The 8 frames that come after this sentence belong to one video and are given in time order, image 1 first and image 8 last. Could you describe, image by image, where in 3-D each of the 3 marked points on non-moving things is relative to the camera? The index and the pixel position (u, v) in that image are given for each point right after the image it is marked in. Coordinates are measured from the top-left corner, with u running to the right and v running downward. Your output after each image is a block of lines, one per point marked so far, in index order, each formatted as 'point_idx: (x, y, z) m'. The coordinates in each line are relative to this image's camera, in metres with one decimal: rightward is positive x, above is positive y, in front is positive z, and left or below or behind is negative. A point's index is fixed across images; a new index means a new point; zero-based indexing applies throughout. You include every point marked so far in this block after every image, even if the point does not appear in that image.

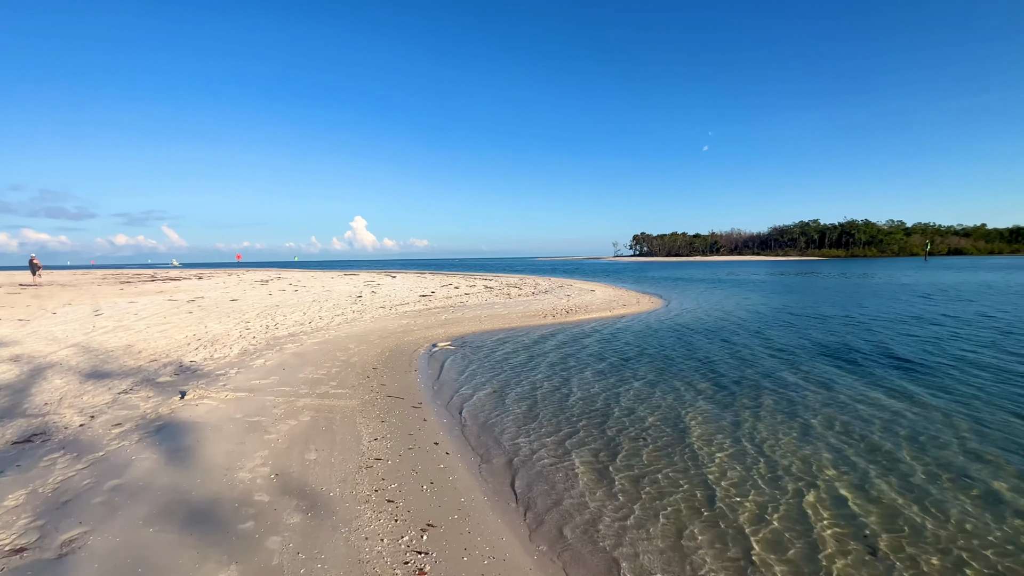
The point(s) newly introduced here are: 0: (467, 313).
0: (-1.7, -1.0, +18.4) m
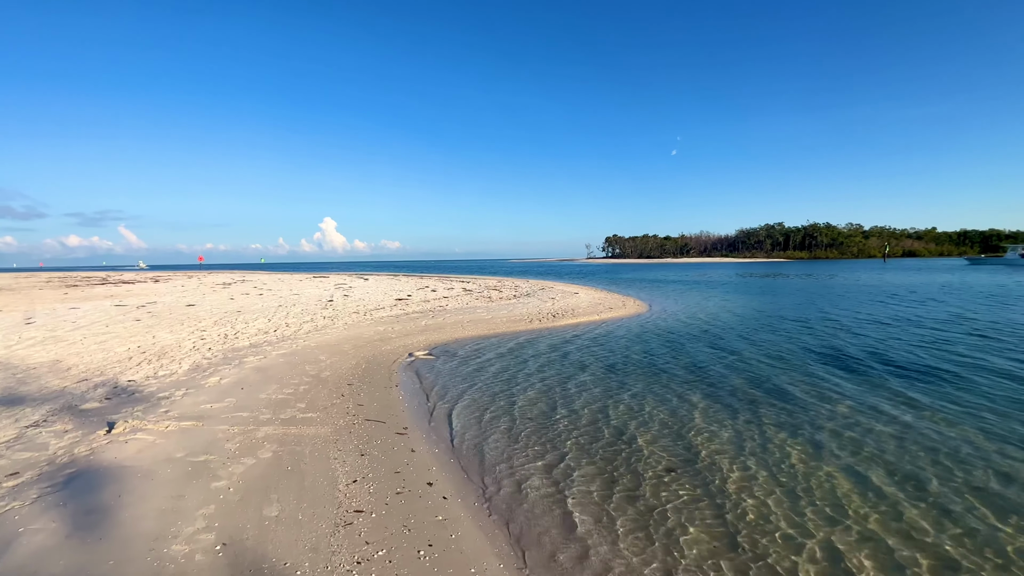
0: (-2.3, -1.1, +17.2) m
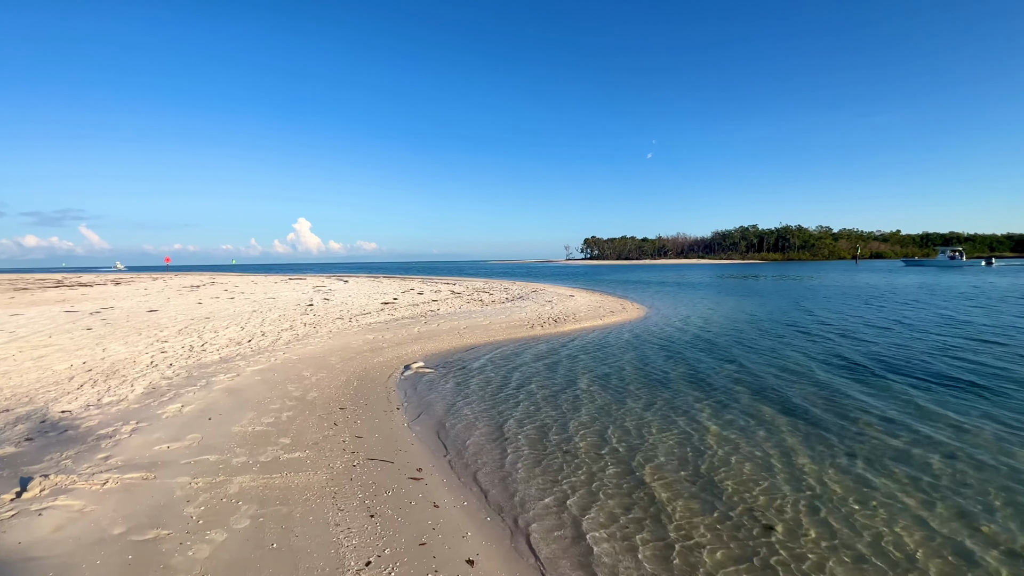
0: (-2.3, -1.2, +15.8) m
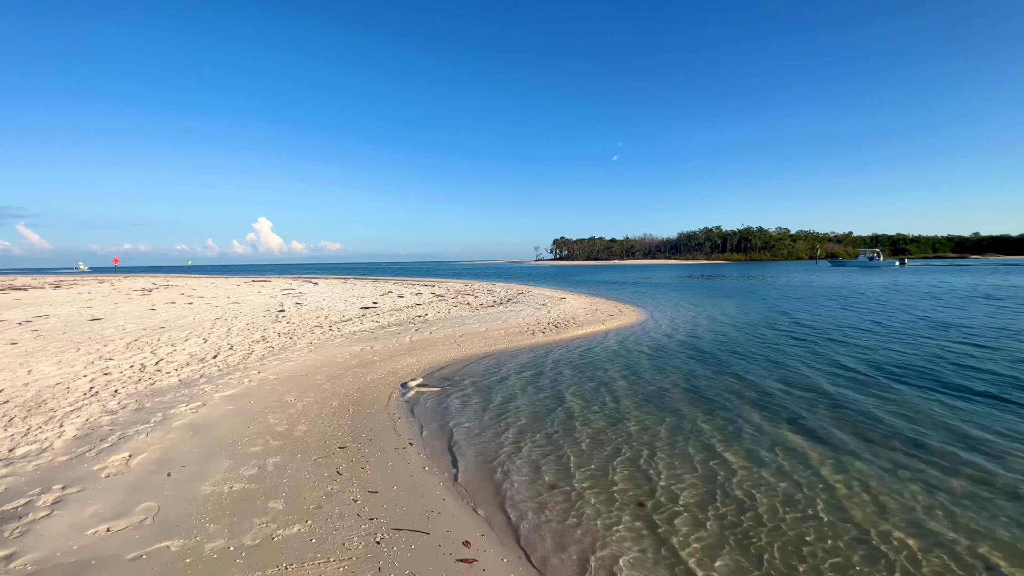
0: (-2.3, -1.3, +14.2) m
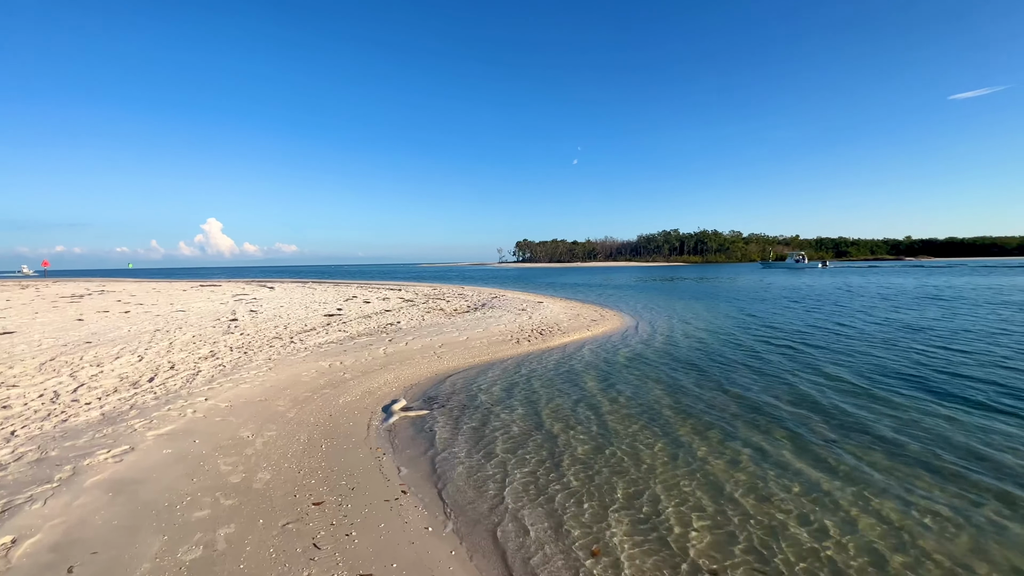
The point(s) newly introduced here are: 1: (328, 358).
0: (-2.7, -1.5, +12.9) m
1: (-4.1, -1.6, +10.7) m
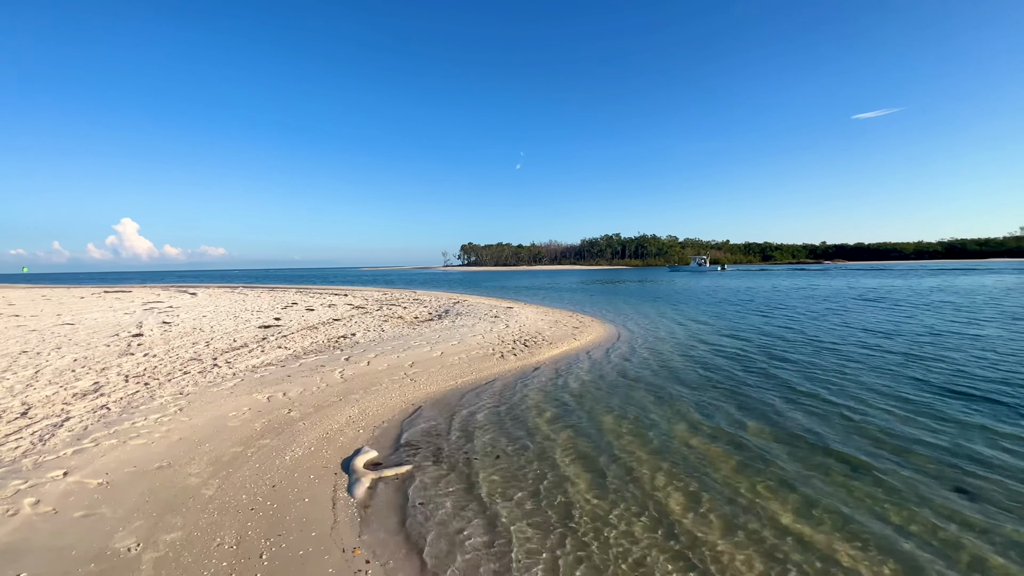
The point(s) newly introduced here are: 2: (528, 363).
0: (-3.0, -1.6, +10.3) m
1: (-4.1, -1.7, +8.0) m
2: (+0.4, -1.9, +11.9) m
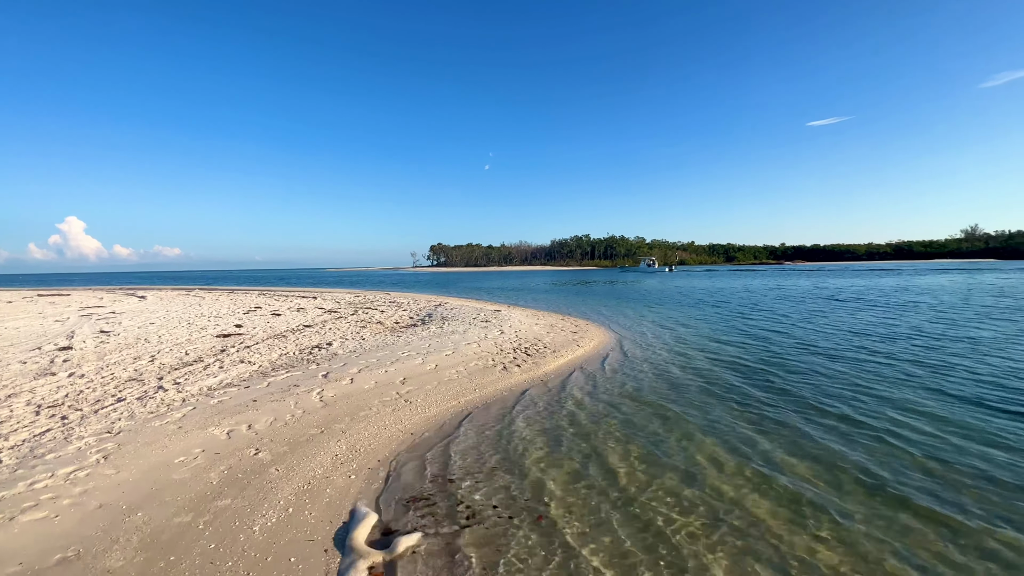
0: (-2.8, -1.6, +8.7) m
1: (-3.8, -1.7, +6.3) m
2: (+0.4, -1.9, +10.5) m
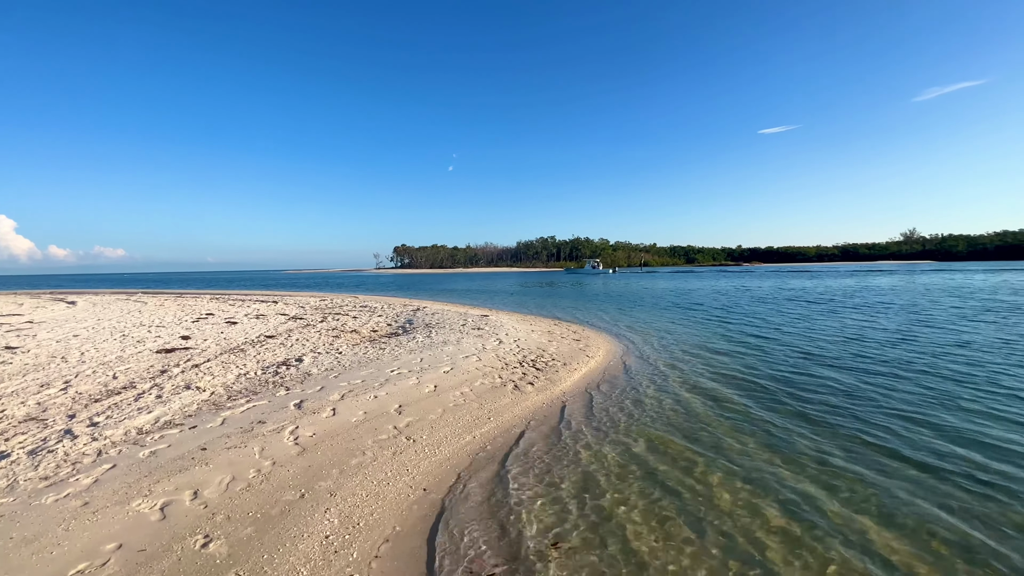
0: (-2.4, -1.7, +6.9) m
1: (-3.2, -1.8, +4.4) m
2: (+0.7, -2.0, +8.8) m
